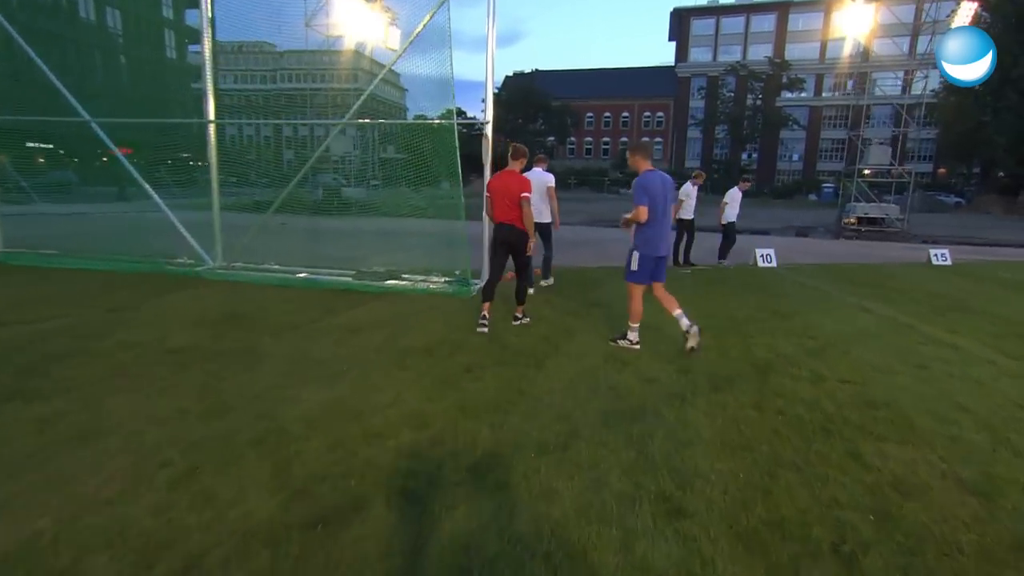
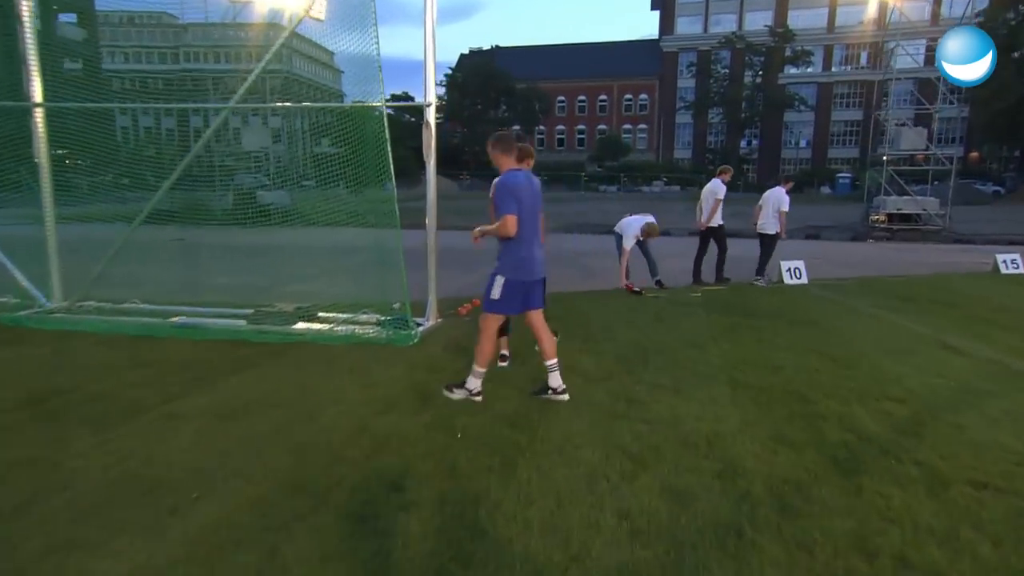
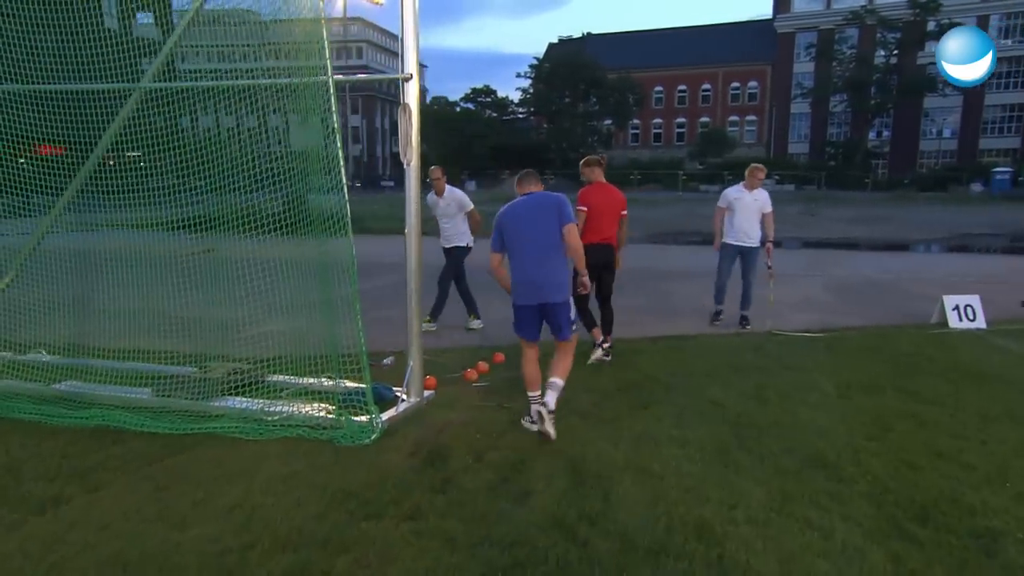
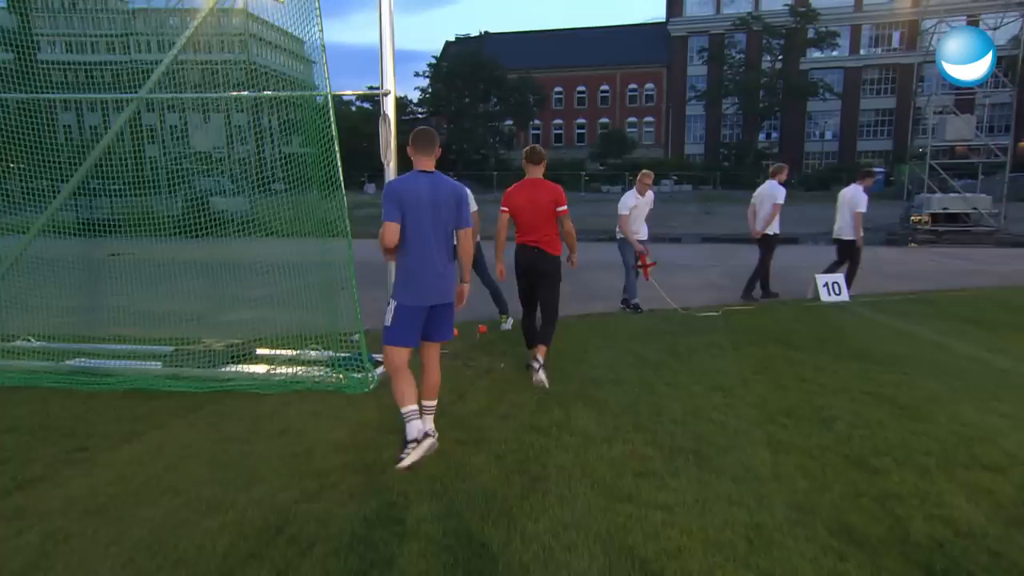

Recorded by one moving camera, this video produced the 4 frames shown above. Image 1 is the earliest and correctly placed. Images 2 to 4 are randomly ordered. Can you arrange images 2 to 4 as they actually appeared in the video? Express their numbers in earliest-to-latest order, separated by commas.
2, 4, 3
